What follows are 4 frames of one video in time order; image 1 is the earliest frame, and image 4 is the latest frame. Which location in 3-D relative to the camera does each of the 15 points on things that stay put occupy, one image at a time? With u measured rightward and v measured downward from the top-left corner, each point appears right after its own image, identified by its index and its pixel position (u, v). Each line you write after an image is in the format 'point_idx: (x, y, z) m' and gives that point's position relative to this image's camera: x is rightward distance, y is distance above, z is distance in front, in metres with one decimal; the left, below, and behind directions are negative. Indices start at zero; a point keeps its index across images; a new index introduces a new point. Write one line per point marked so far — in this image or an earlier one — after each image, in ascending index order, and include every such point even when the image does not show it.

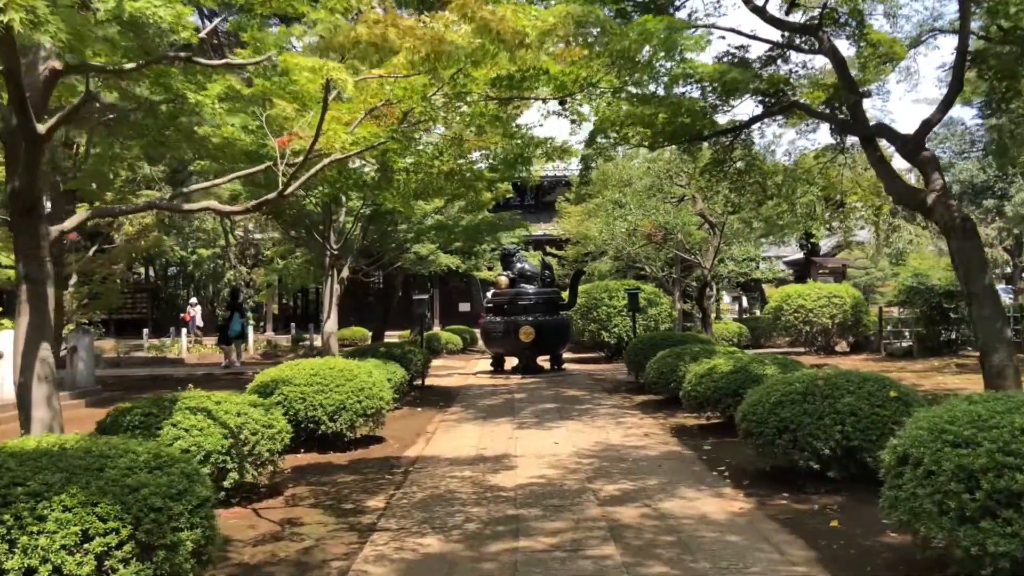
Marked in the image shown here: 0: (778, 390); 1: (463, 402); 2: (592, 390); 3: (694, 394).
0: (+1.7, -0.7, +5.3) m
1: (-0.6, -1.4, +10.2) m
2: (+1.1, -1.4, +11.1) m
3: (+1.6, -0.9, +7.2) m
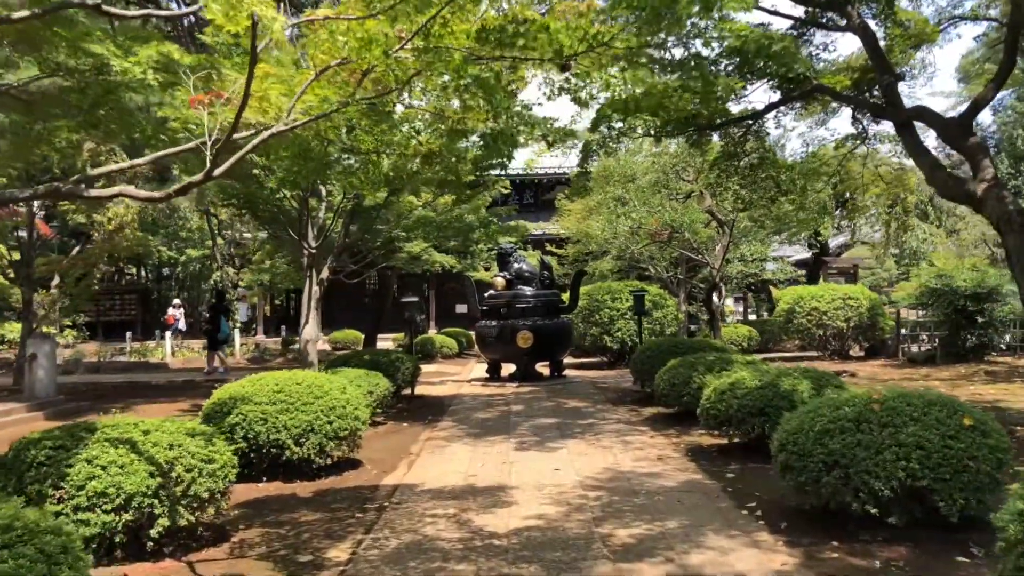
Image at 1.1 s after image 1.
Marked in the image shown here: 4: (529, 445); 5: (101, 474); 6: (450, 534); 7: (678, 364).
0: (+1.6, -0.7, +4.4) m
1: (-0.6, -1.4, +9.3) m
2: (+1.0, -1.4, +10.2) m
3: (+1.5, -0.9, +6.3) m
4: (+0.1, -1.3, +7.1) m
5: (-1.9, -0.8, +3.8) m
6: (-0.3, -1.3, +4.5) m
7: (+1.6, -0.8, +8.2) m
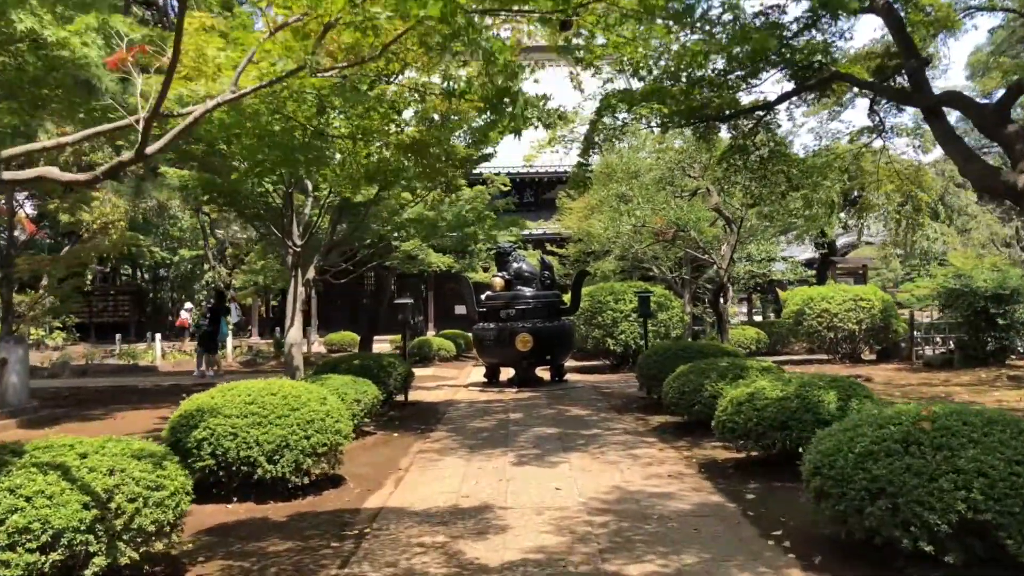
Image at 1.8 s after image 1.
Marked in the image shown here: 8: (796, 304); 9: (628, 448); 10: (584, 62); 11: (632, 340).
0: (+1.6, -0.7, +3.9) m
1: (-0.7, -1.4, +8.7) m
2: (+1.0, -1.4, +9.6) m
3: (+1.5, -0.9, +5.7) m
4: (+0.1, -1.3, +6.5) m
5: (-1.9, -0.8, +3.2) m
6: (-0.4, -1.3, +3.9) m
7: (+1.6, -0.8, +7.7) m
8: (+5.4, -0.3, +15.7) m
9: (+1.0, -1.3, +6.9) m
10: (+0.5, +1.5, +5.6) m
11: (+2.0, -0.9, +13.9) m
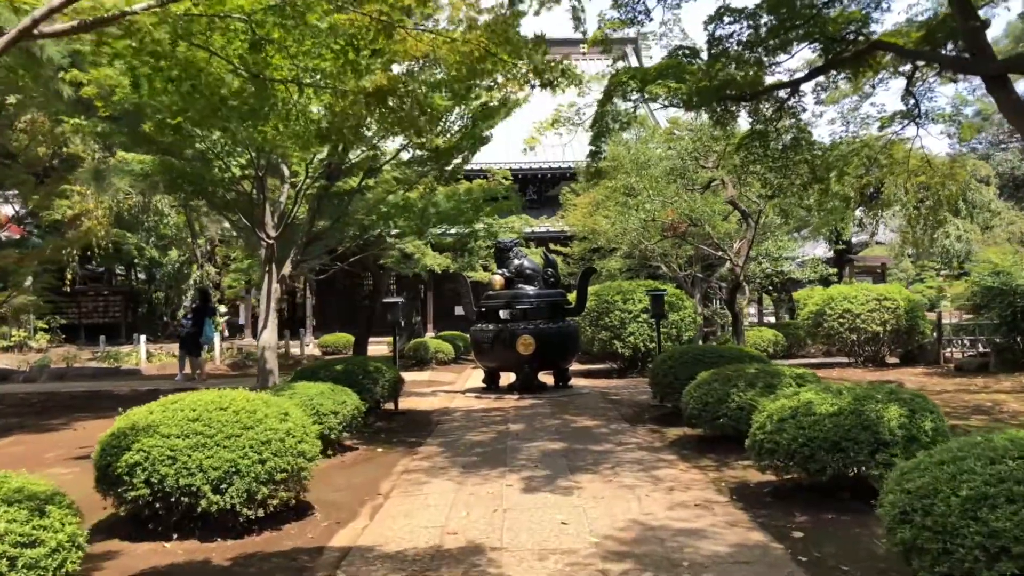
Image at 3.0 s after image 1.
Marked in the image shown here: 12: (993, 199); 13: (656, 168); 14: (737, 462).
0: (+1.6, -0.6, +3.0) m
1: (-0.7, -1.4, +7.8) m
2: (+1.0, -1.4, +8.7) m
3: (+1.5, -0.9, +4.8) m
4: (+0.1, -1.3, +5.6) m
5: (-1.9, -0.8, +2.3) m
6: (-0.4, -1.3, +3.0) m
7: (+1.6, -0.7, +6.7) m
8: (+5.4, -0.3, +14.8) m
9: (+1.0, -1.3, +5.9) m
10: (+0.5, +1.6, +4.7) m
11: (+2.0, -0.8, +13.0) m
12: (+11.4, +2.1, +19.7) m
13: (+2.4, +2.0, +13.9) m
14: (+1.7, -1.3, +6.2) m
